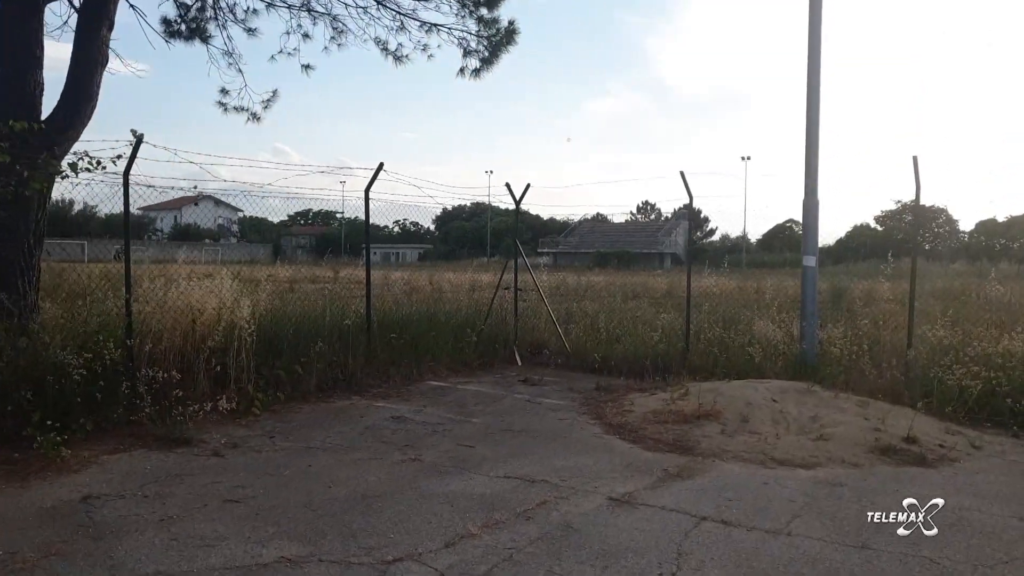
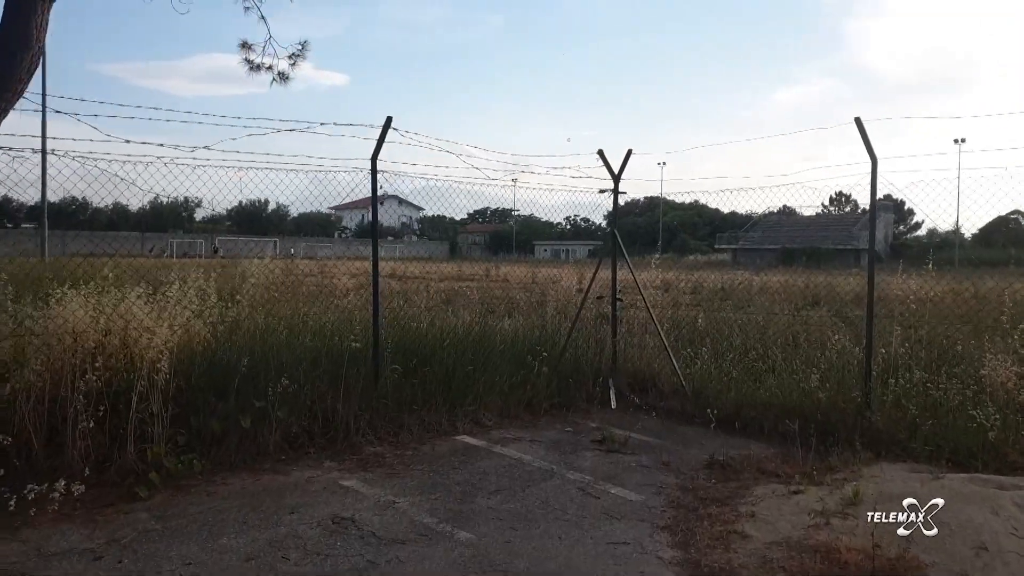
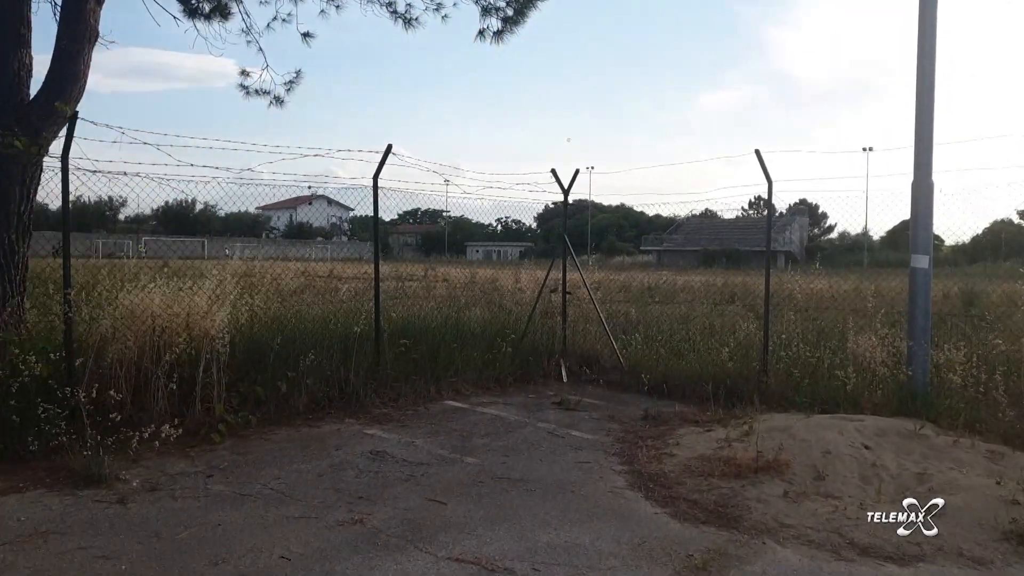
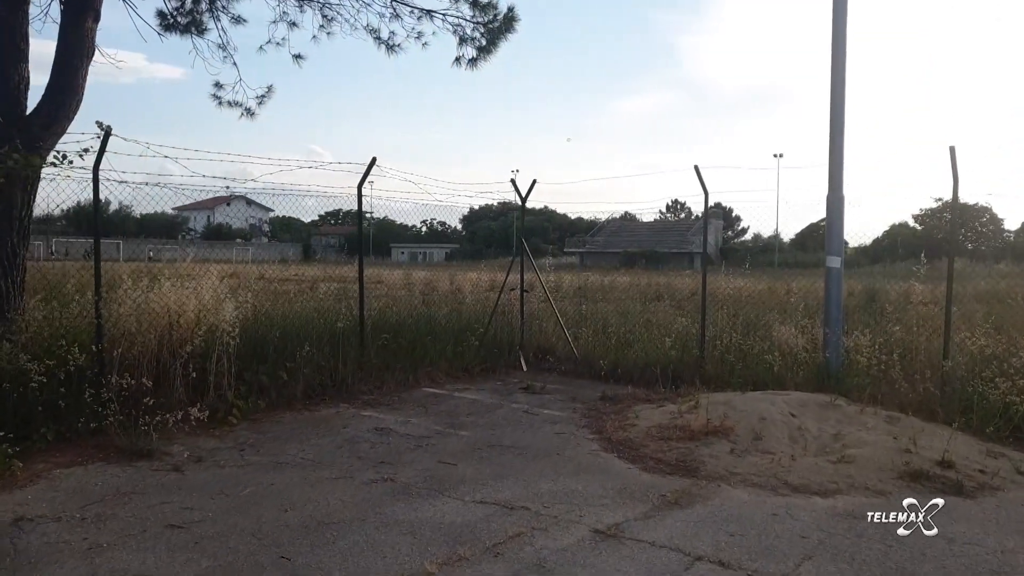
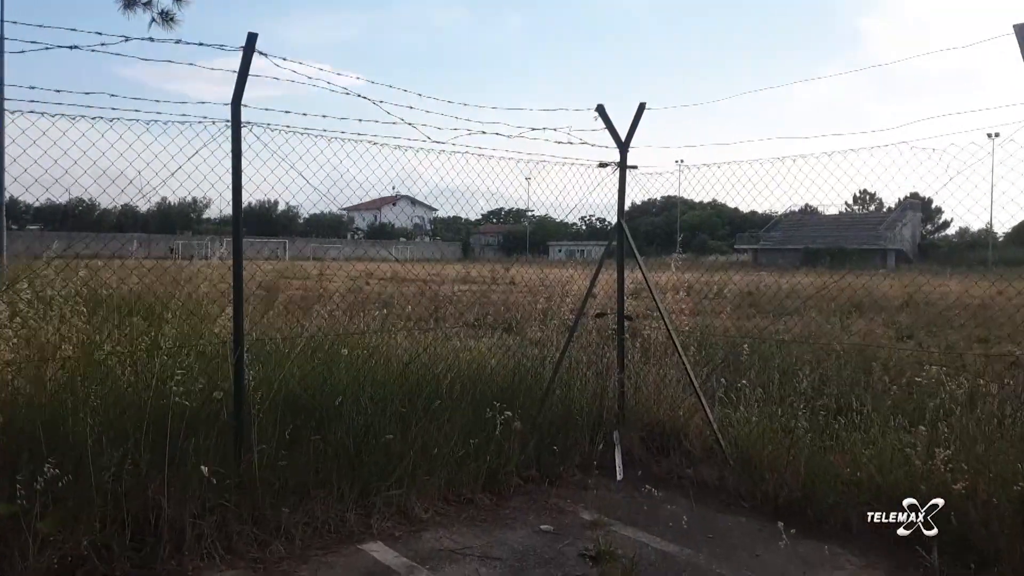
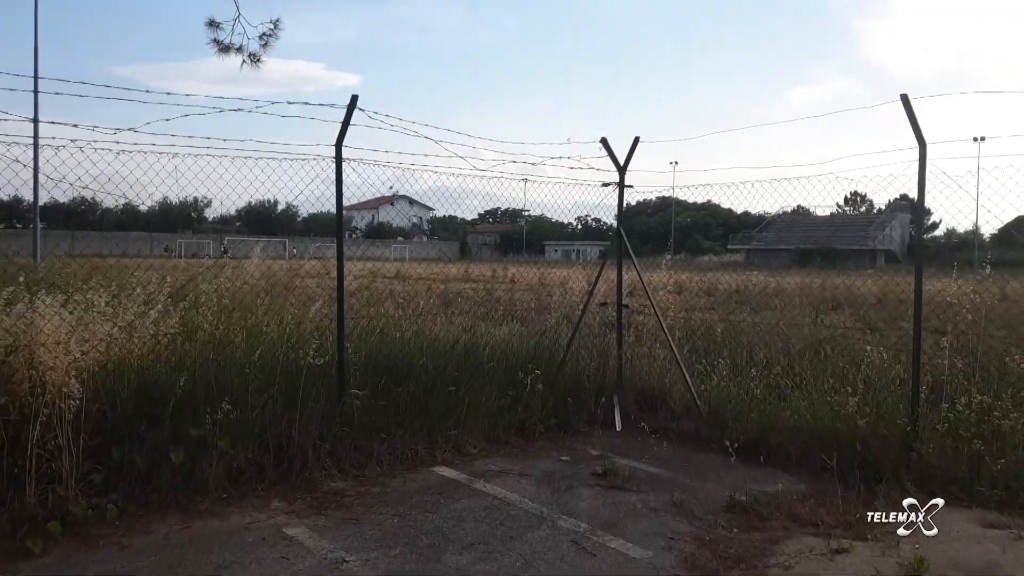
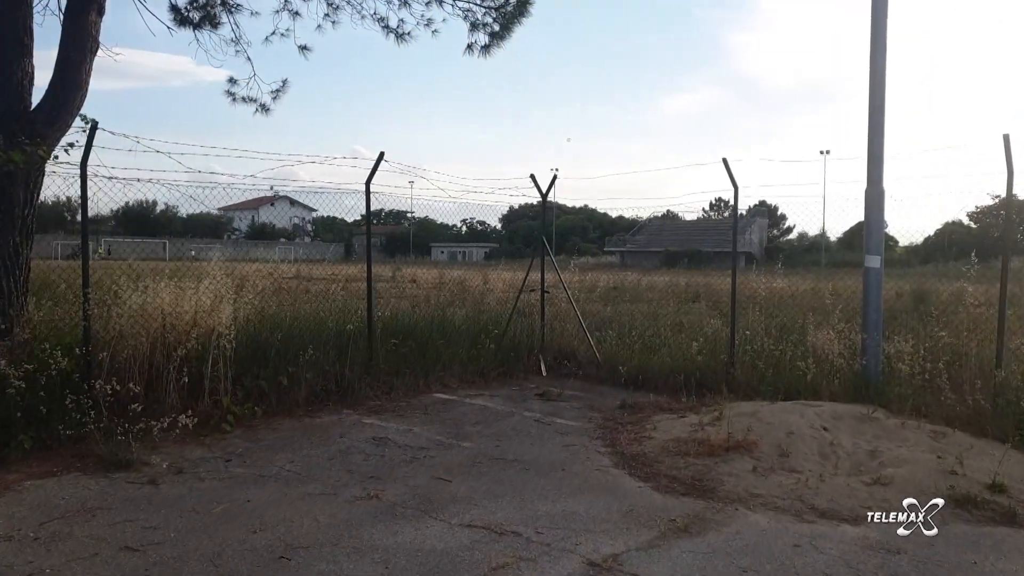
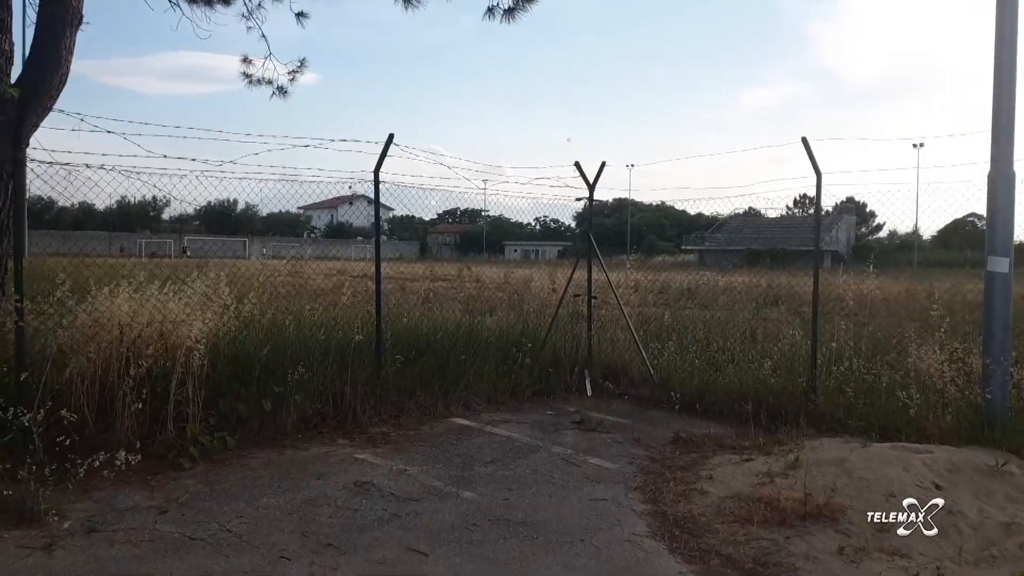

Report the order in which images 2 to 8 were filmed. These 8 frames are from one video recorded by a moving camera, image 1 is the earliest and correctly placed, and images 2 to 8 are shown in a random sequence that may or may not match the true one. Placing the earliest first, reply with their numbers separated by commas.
4, 7, 3, 8, 2, 6, 5
